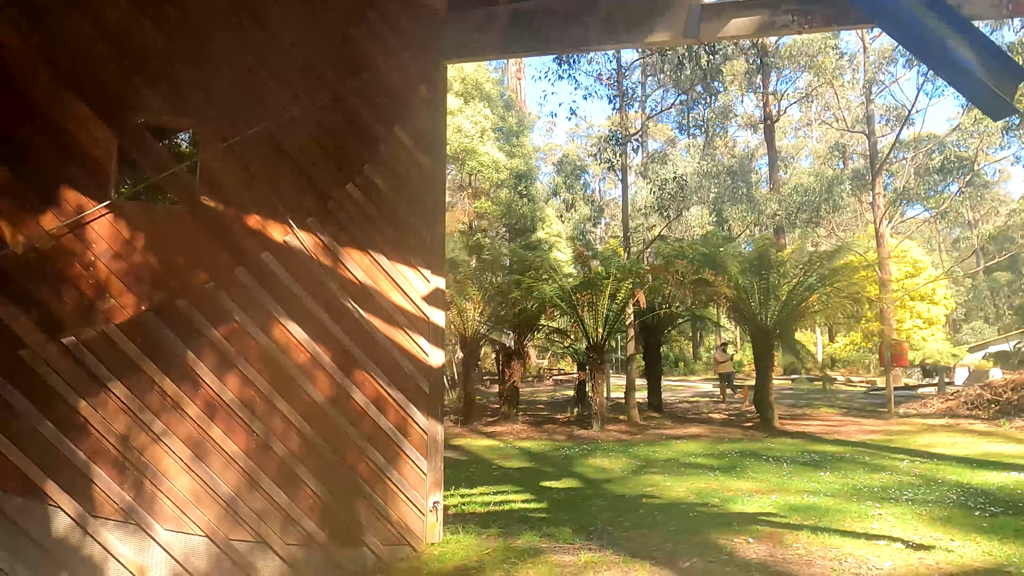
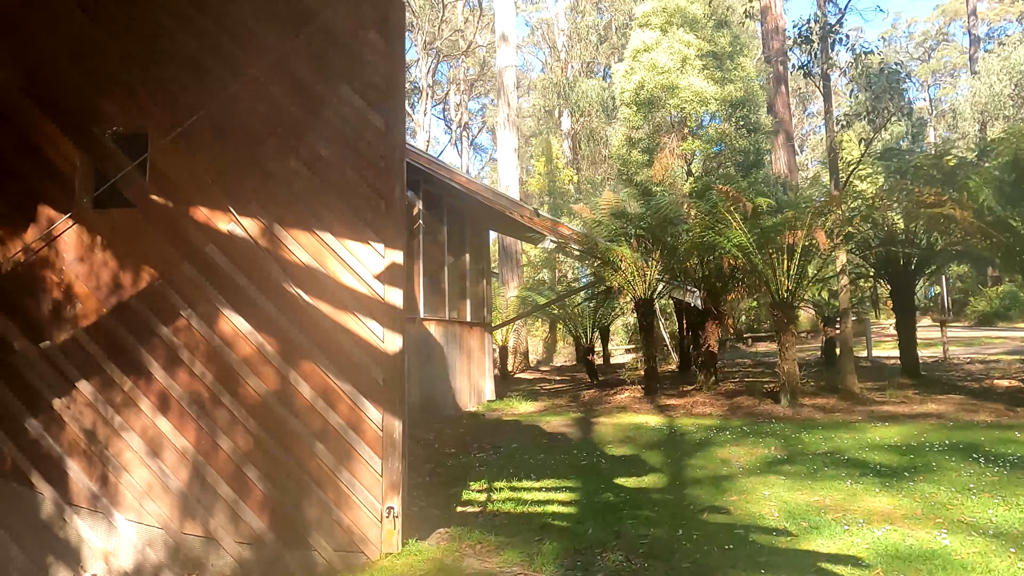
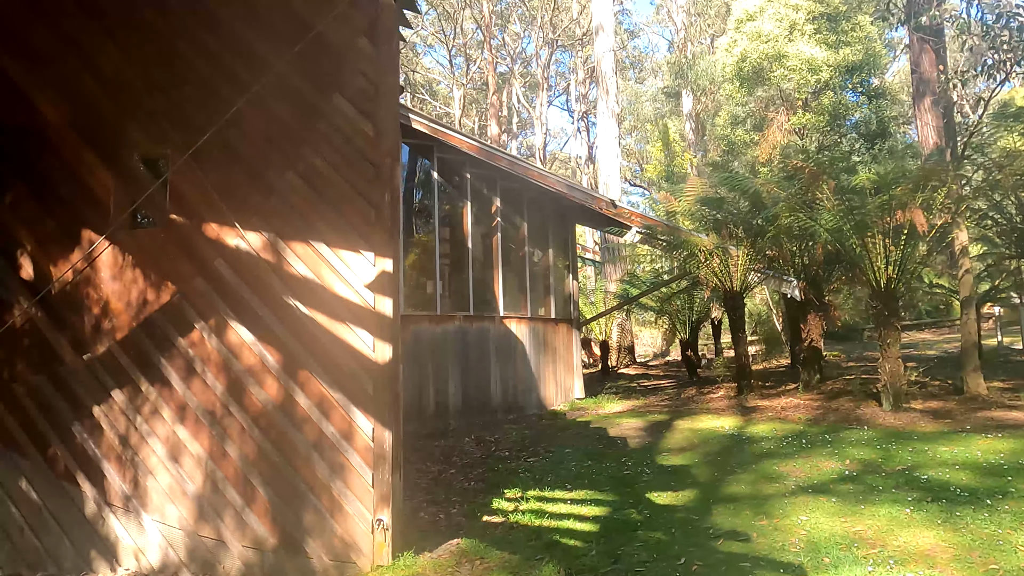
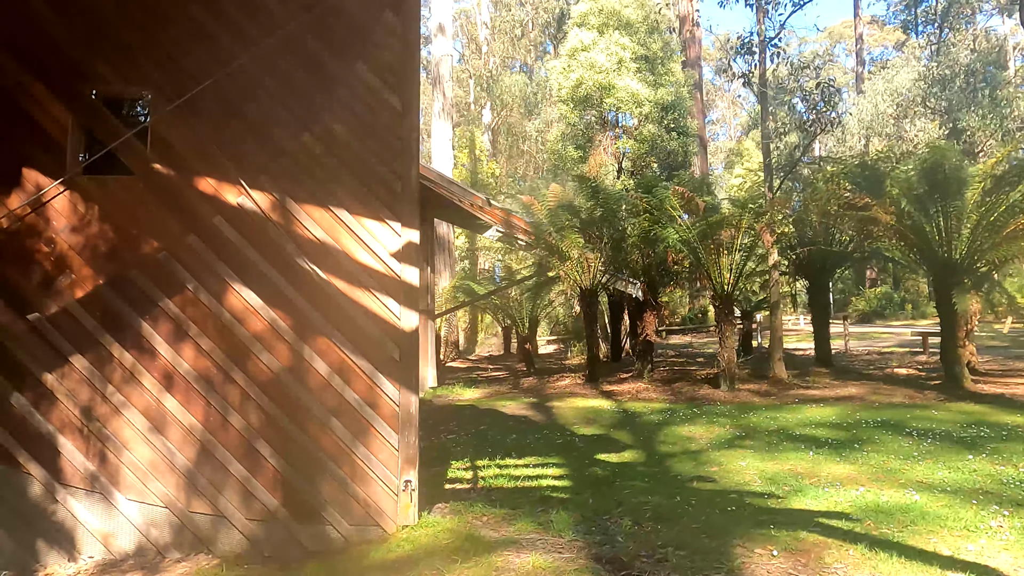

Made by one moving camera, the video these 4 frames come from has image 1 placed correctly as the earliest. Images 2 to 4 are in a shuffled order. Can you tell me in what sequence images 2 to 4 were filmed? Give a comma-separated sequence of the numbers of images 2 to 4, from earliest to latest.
4, 2, 3
